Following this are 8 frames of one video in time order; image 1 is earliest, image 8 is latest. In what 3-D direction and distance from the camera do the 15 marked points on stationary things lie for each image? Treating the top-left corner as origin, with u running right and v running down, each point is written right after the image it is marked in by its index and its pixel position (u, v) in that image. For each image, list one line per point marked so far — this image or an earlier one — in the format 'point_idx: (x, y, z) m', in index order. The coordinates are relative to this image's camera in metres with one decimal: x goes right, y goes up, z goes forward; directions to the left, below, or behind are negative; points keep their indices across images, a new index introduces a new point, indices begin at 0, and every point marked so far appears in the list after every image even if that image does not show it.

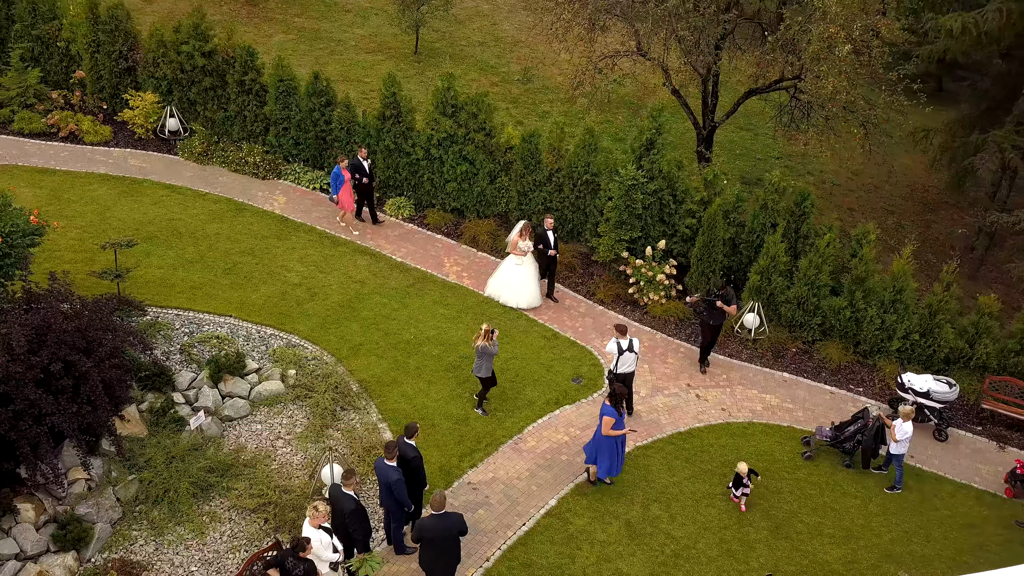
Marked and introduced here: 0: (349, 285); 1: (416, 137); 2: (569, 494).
0: (-2.8, 0.0, +13.8) m
1: (-1.8, +2.9, +15.7) m
2: (+0.7, -2.6, +10.5) m
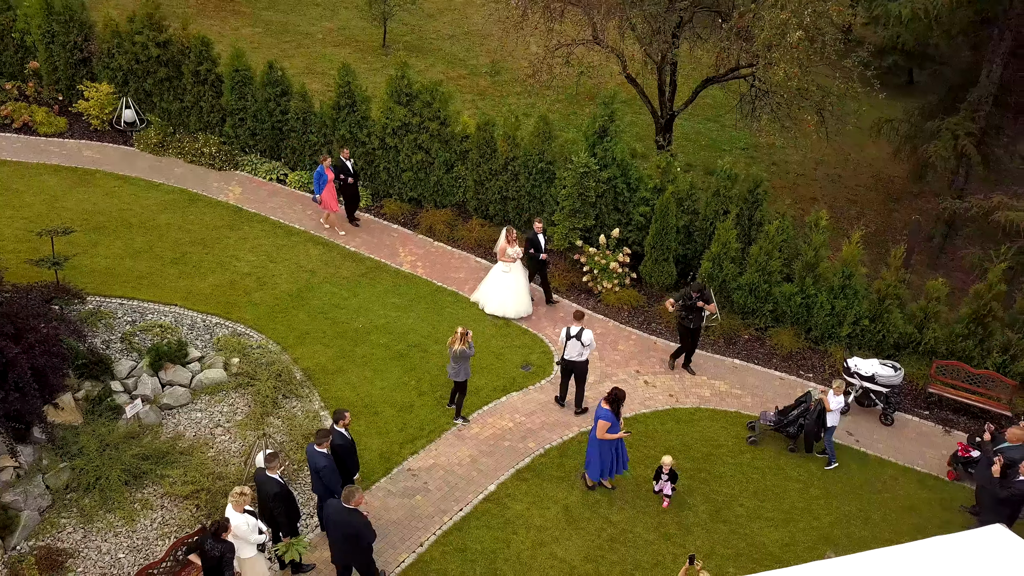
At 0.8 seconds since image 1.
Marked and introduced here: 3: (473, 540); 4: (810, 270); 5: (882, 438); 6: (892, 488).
0: (-3.6, +0.2, +13.7) m
1: (-2.7, +3.1, +15.6) m
2: (-0.1, -2.4, +10.4) m
3: (-0.5, -2.9, +9.5) m
4: (+4.8, +0.3, +13.2) m
5: (+5.2, -2.1, +11.5) m
6: (+4.9, -2.6, +10.6) m
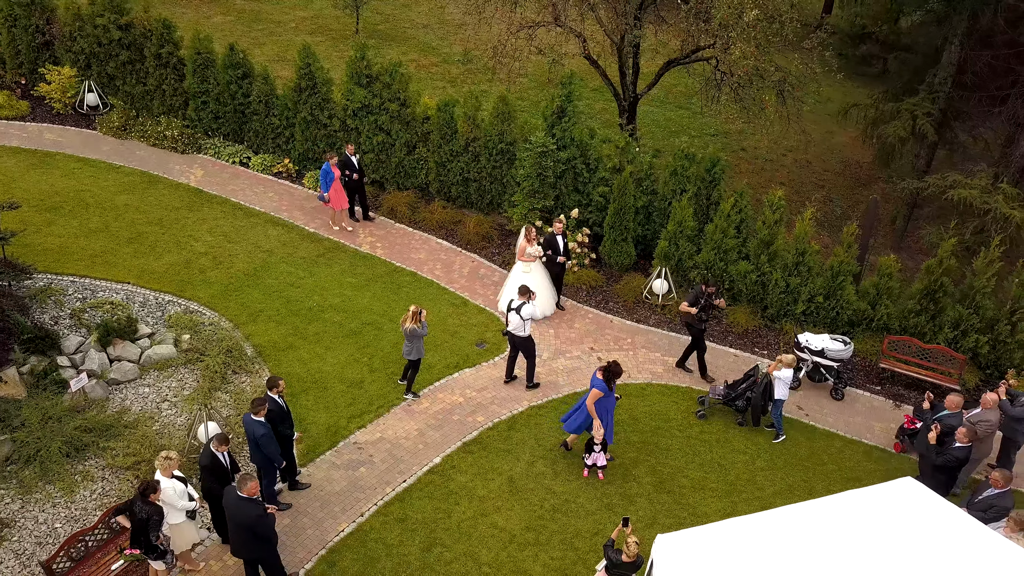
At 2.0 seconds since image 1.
0: (-4.3, +0.6, +13.7) m
1: (-3.4, +3.4, +15.6) m
2: (-0.7, -2.1, +10.4) m
3: (-1.1, -2.6, +9.5) m
4: (+4.1, +0.6, +13.2) m
5: (+4.5, -1.7, +11.6) m
6: (+4.2, -2.2, +10.7) m
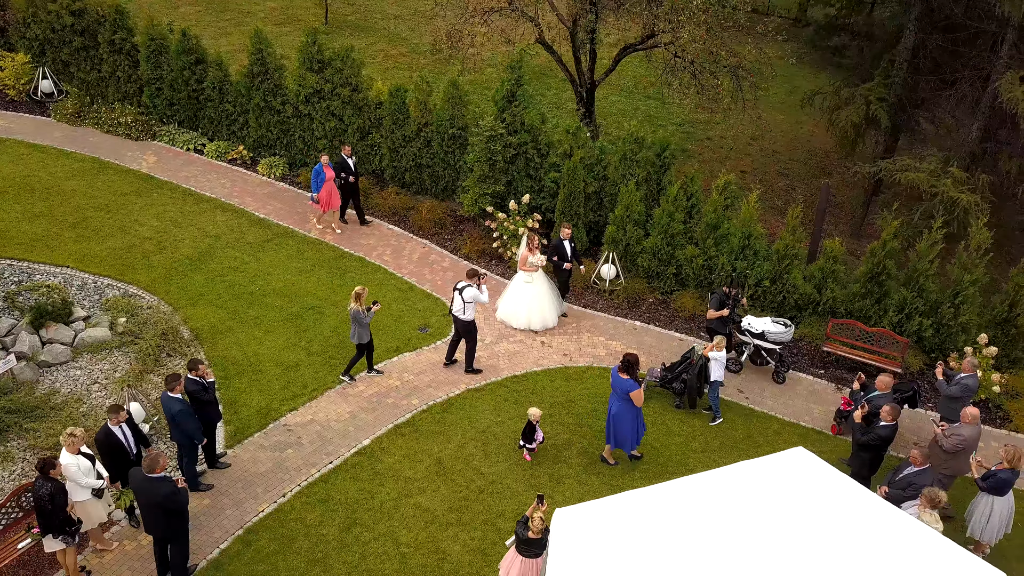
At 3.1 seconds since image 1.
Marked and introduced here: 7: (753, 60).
0: (-5.2, +0.8, +13.6) m
1: (-4.3, +3.6, +15.5) m
2: (-1.6, -1.8, +10.3) m
3: (-2.0, -2.3, +9.4) m
4: (+3.2, +0.9, +13.1) m
5: (+3.6, -1.5, +11.5) m
6: (+3.4, -2.0, +10.6) m
7: (+4.5, +4.3, +15.3) m
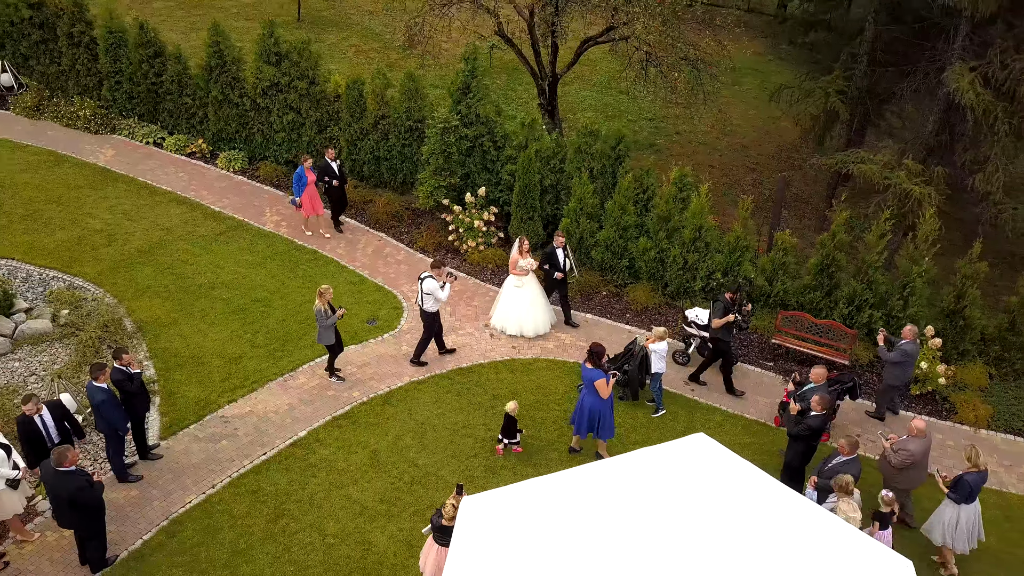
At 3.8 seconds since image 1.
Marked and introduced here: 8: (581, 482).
0: (-5.9, +0.9, +13.6) m
1: (-5.0, +3.8, +15.4) m
2: (-2.4, -1.7, +10.2) m
3: (-2.8, -2.2, +9.3) m
4: (+2.4, +1.0, +13.1) m
5: (+2.9, -1.4, +11.4) m
6: (+2.6, -1.9, +10.5) m
7: (+3.7, +4.4, +15.2) m
8: (+0.5, -1.6, +6.6) m
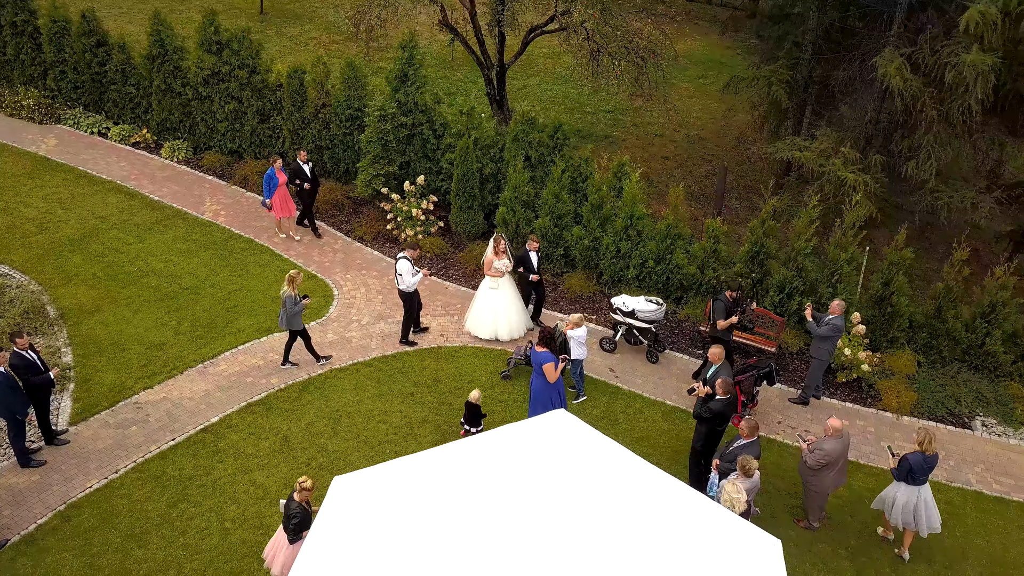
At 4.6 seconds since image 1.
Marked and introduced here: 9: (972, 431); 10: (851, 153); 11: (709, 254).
0: (-7.0, +1.1, +13.5) m
1: (-6.1, +3.9, +15.3) m
2: (-3.4, -1.5, +10.2) m
3: (-3.8, -2.0, +9.2) m
4: (+1.4, +1.2, +13.0) m
5: (+1.8, -1.2, +11.3) m
6: (+1.5, -1.7, +10.4) m
7: (+2.7, +4.6, +15.1) m
8: (-0.5, -1.4, +6.5) m
9: (+5.9, -1.8, +10.5) m
10: (+5.3, +2.1, +12.7) m
11: (+3.0, +0.5, +12.3) m
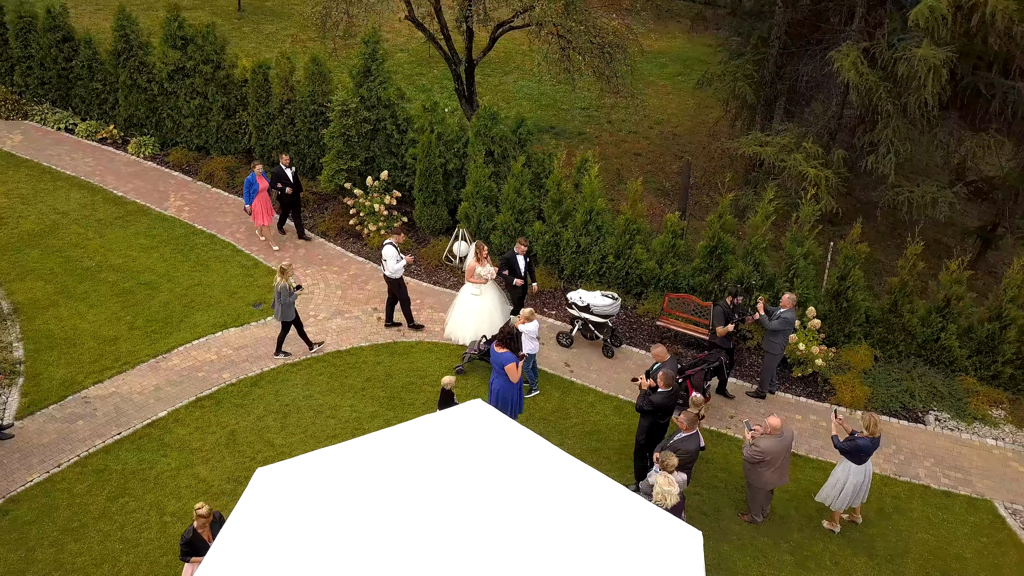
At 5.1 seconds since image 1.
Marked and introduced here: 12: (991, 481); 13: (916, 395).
0: (-7.6, +1.2, +13.4) m
1: (-6.7, +4.0, +15.3) m
2: (-4.0, -1.5, +10.1) m
3: (-4.4, -1.9, +9.2) m
4: (+0.7, +1.3, +13.0) m
5: (+1.2, -1.1, +11.3) m
6: (+0.9, -1.6, +10.4) m
7: (+2.0, +4.6, +15.1) m
8: (-1.1, -1.3, +6.4) m
9: (+5.3, -1.8, +10.5) m
10: (+4.6, +2.2, +12.7) m
11: (+2.3, +0.6, +12.3) m
12: (+5.6, -2.3, +9.6) m
13: (+5.3, -1.4, +10.8) m
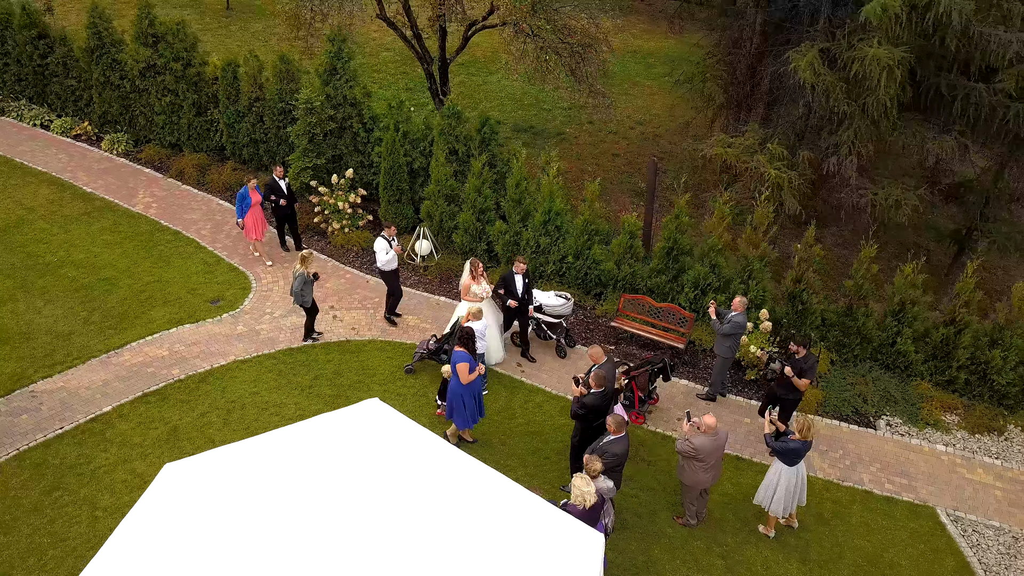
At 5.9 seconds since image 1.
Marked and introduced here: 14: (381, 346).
0: (-8.2, +1.3, +13.5) m
1: (-7.3, +4.1, +15.4) m
2: (-4.7, -1.4, +10.2) m
3: (-5.1, -1.9, +9.3) m
4: (+0.1, +1.3, +12.9) m
5: (+0.5, -1.1, +11.2) m
6: (+0.2, -1.6, +10.3) m
7: (+1.5, +4.6, +15.0) m
8: (-1.9, -1.3, +6.4) m
9: (+4.6, -1.8, +10.3) m
10: (+4.0, +2.1, +12.6) m
11: (+1.7, +0.6, +12.2) m
12: (+4.9, -2.3, +9.5) m
13: (+4.7, -1.4, +10.7) m
14: (-1.8, -0.8, +11.5) m
